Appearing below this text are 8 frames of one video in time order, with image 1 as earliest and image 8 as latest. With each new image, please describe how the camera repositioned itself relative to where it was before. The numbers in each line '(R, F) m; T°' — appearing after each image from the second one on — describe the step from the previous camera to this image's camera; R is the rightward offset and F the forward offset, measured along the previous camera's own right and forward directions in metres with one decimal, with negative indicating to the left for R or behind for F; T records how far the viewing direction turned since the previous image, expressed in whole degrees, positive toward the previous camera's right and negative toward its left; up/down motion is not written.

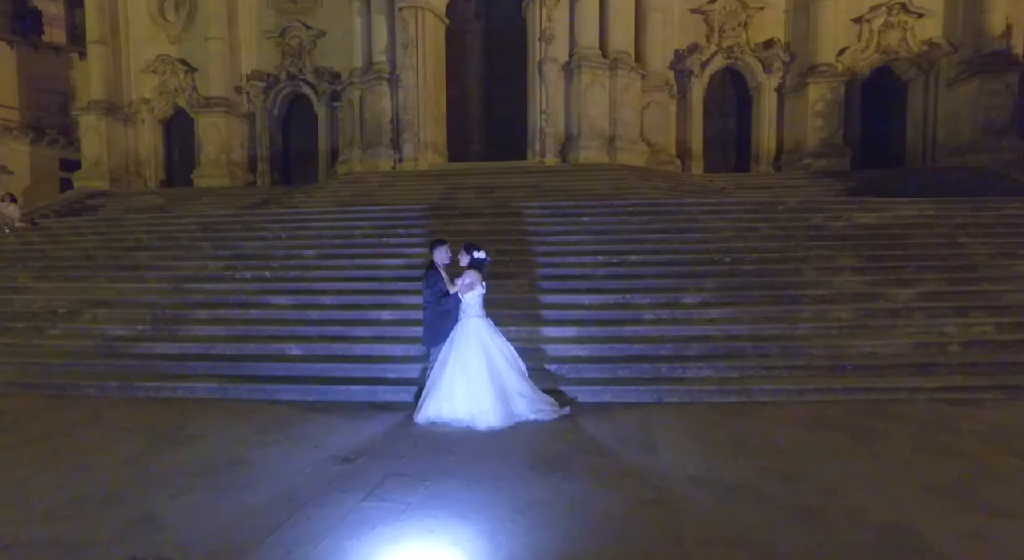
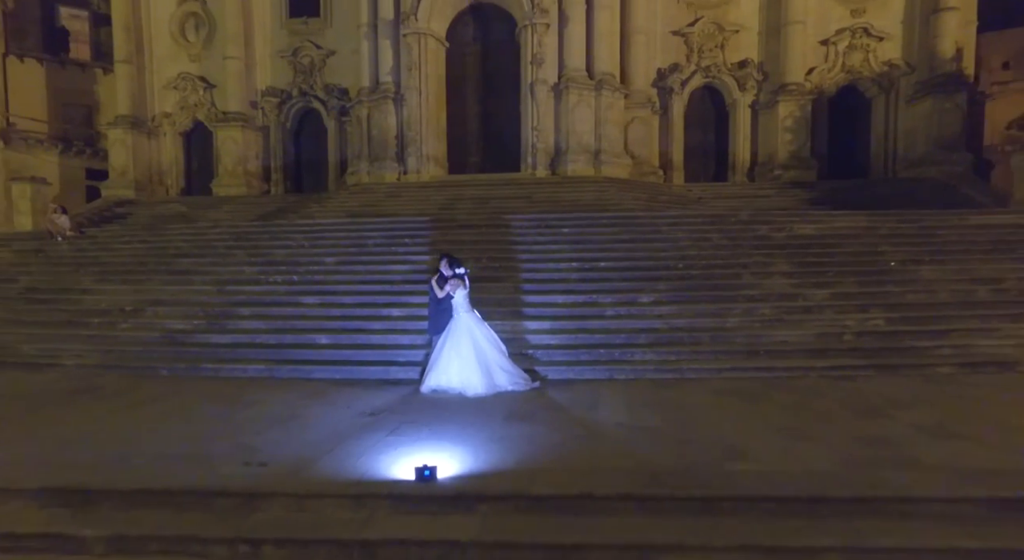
(+0.2, -1.3) m; 0°
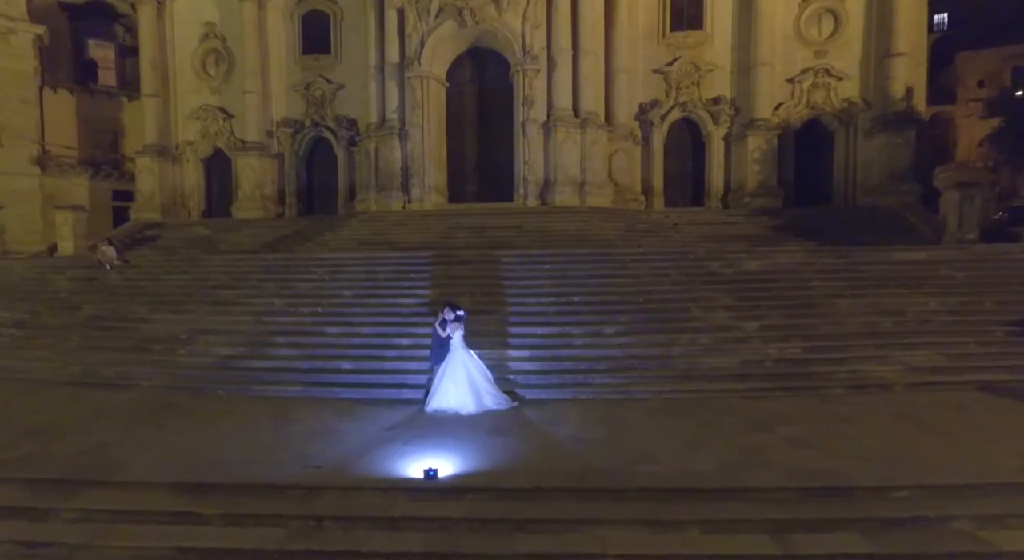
(+0.2, -1.6) m; 0°
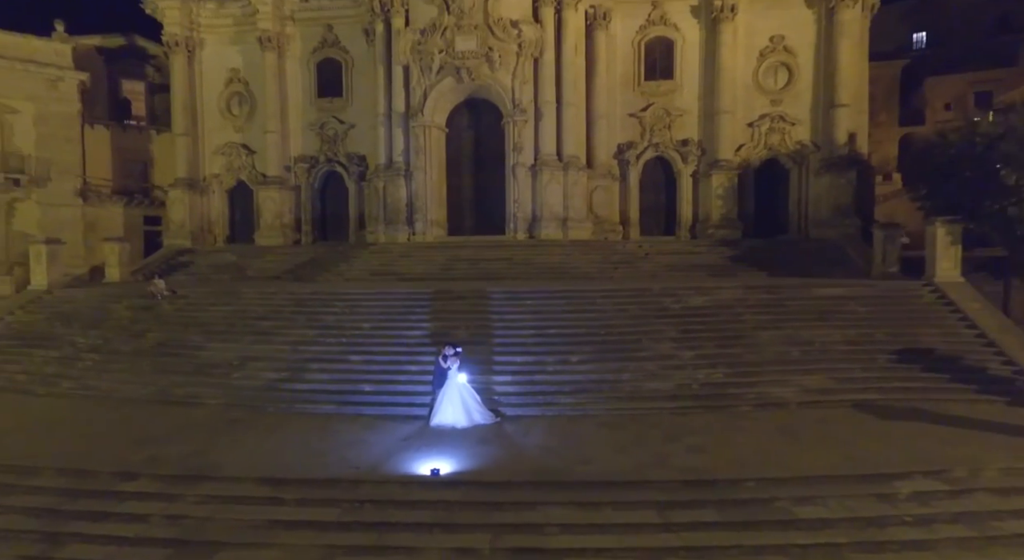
(+0.3, -2.4) m; 0°
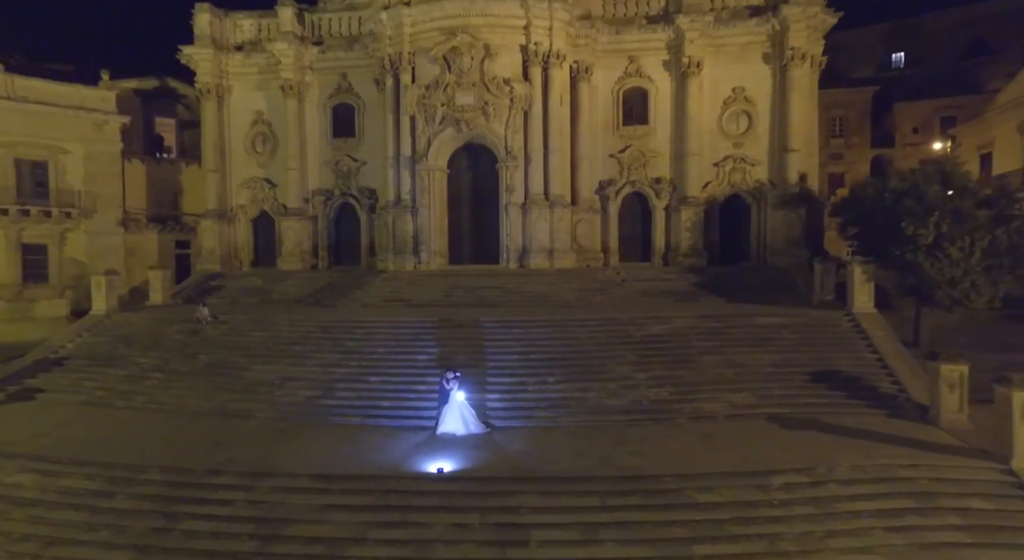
(+0.3, -2.8) m; 0°
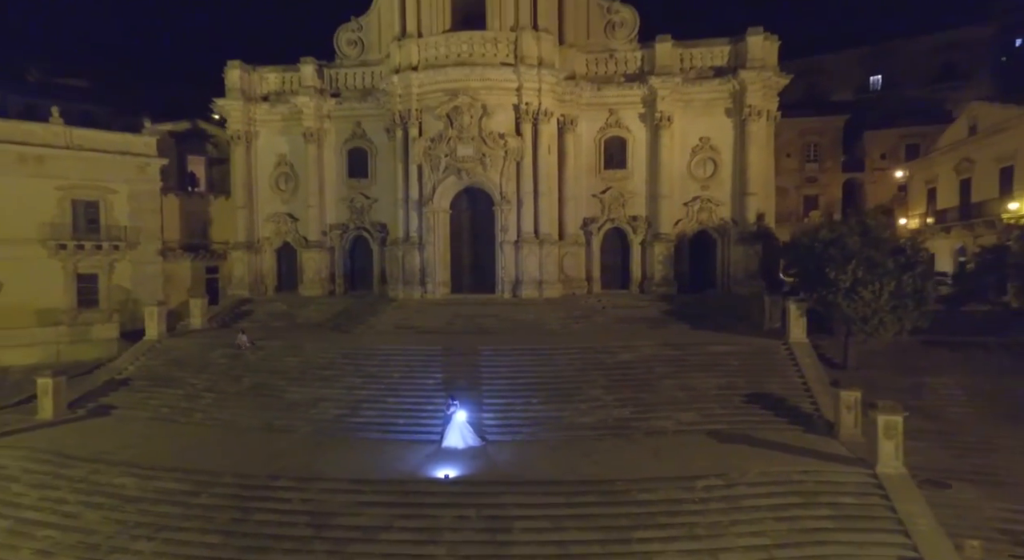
(+0.3, -3.2) m; 0°
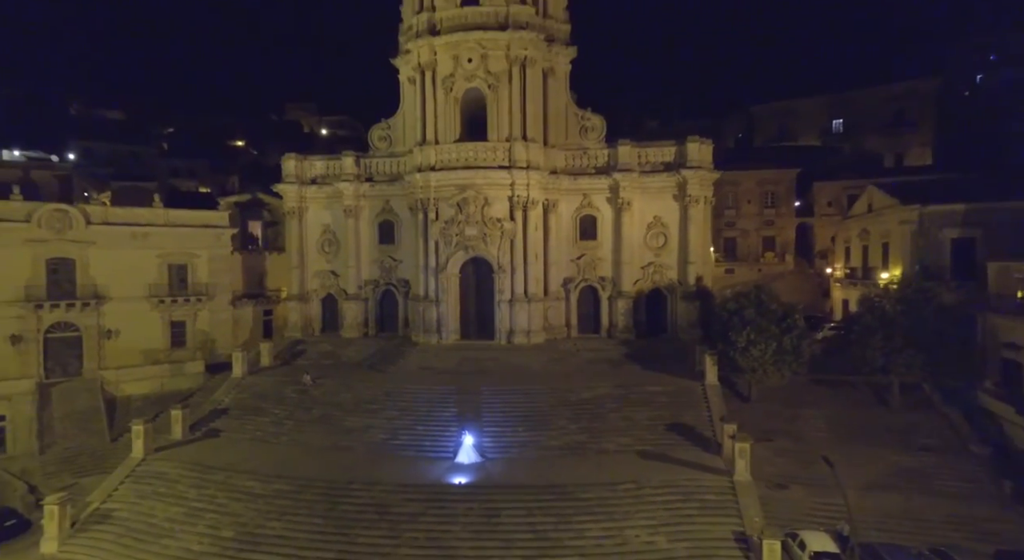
(+0.5, -7.6) m; 0°
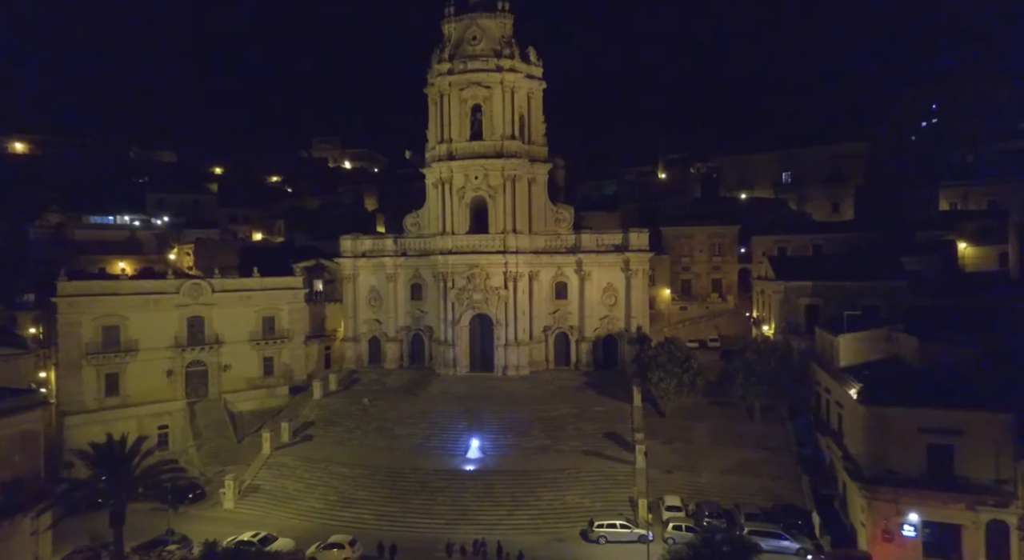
(+1.1, -13.5) m; -1°
